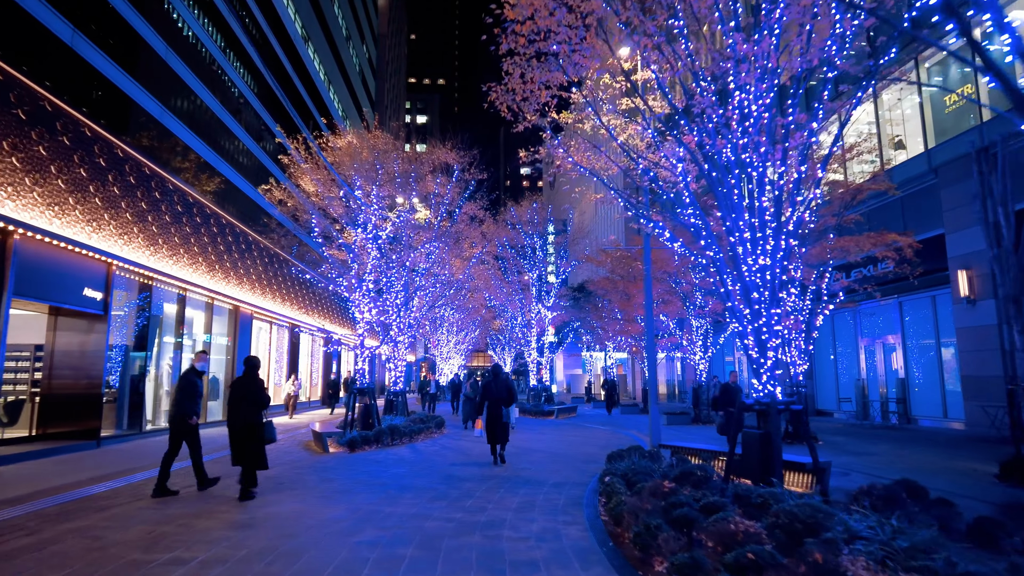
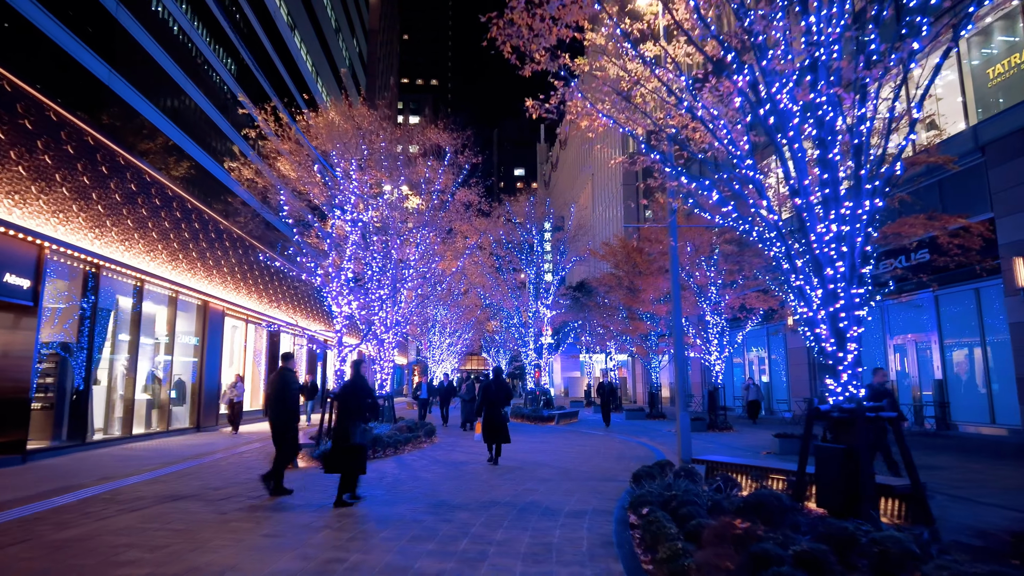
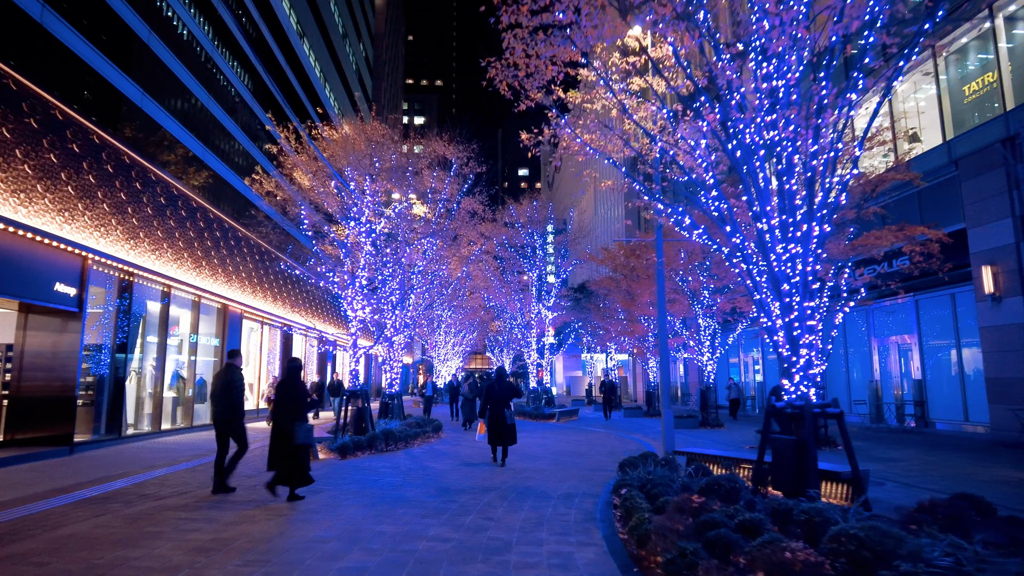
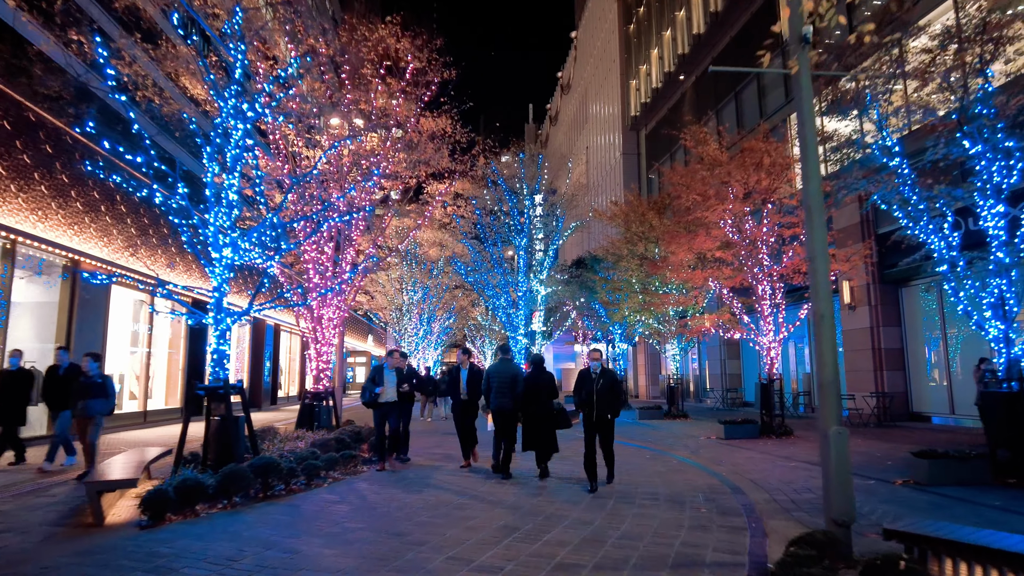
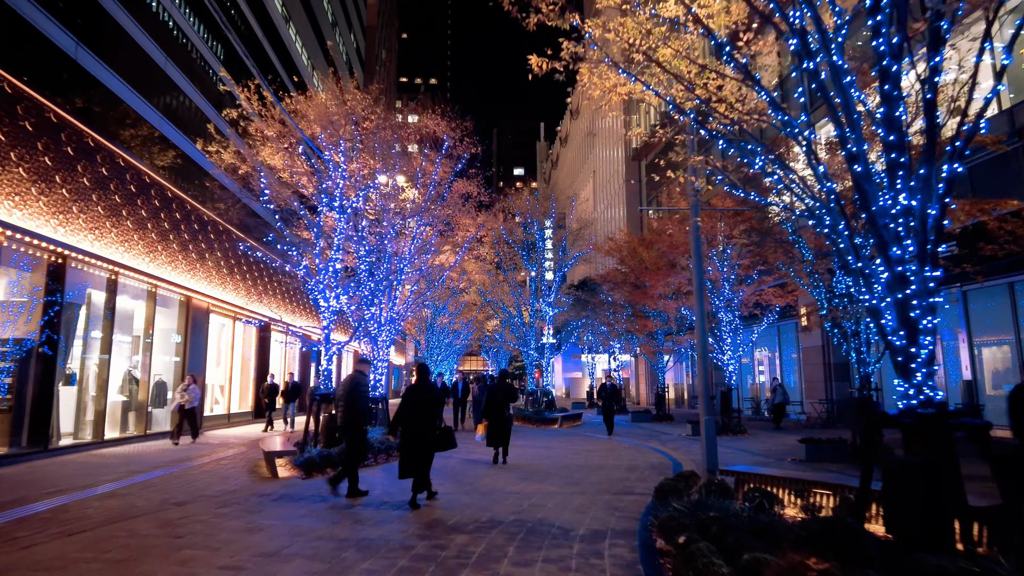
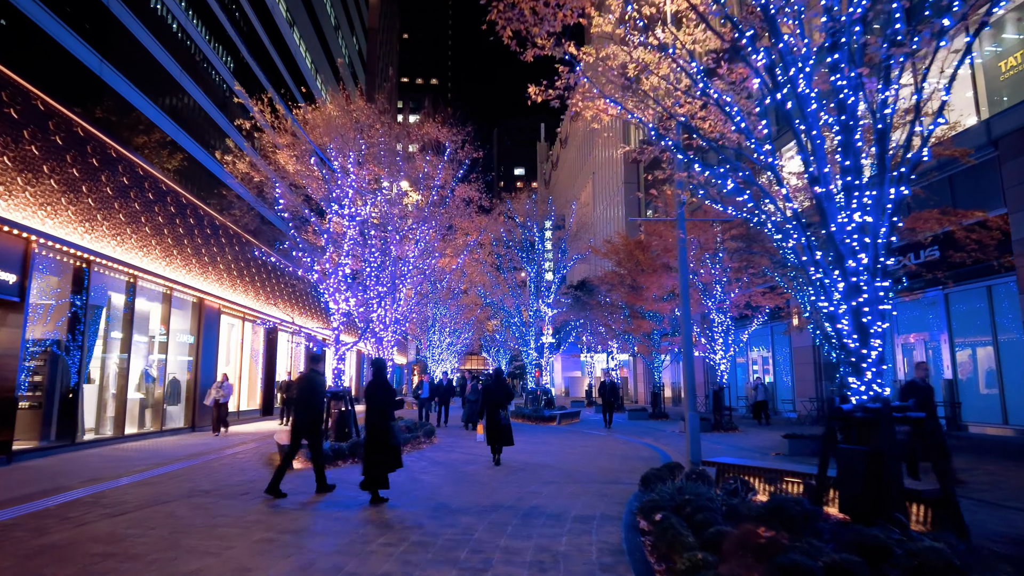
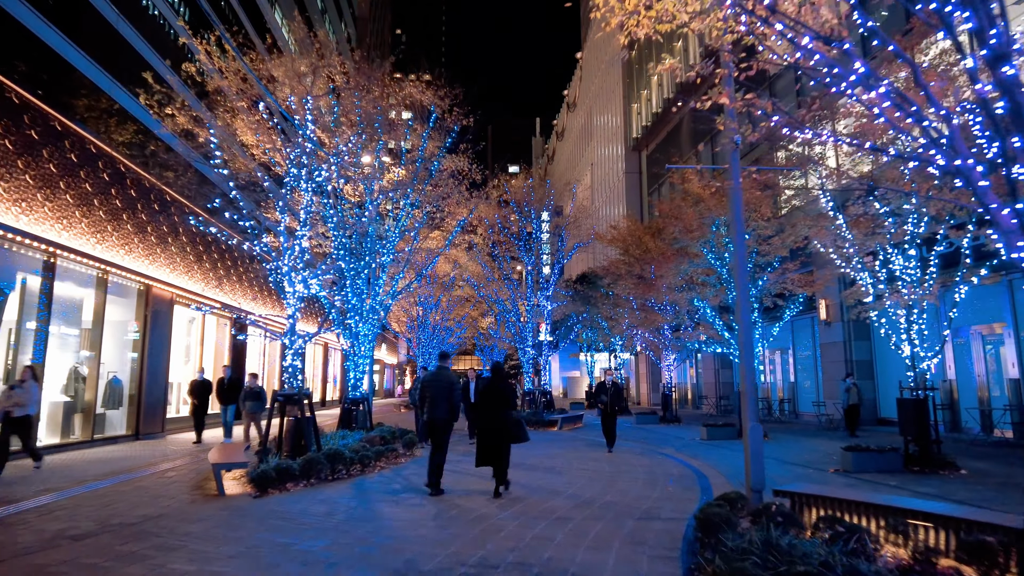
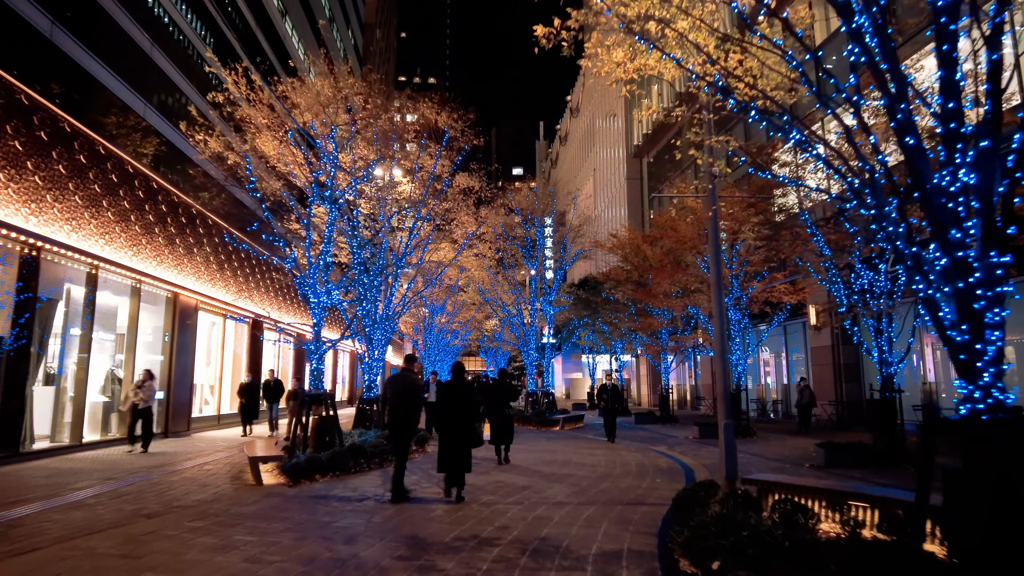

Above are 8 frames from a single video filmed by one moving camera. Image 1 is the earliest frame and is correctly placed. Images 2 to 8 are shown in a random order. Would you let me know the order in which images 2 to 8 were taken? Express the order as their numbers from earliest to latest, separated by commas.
3, 2, 6, 5, 8, 7, 4
